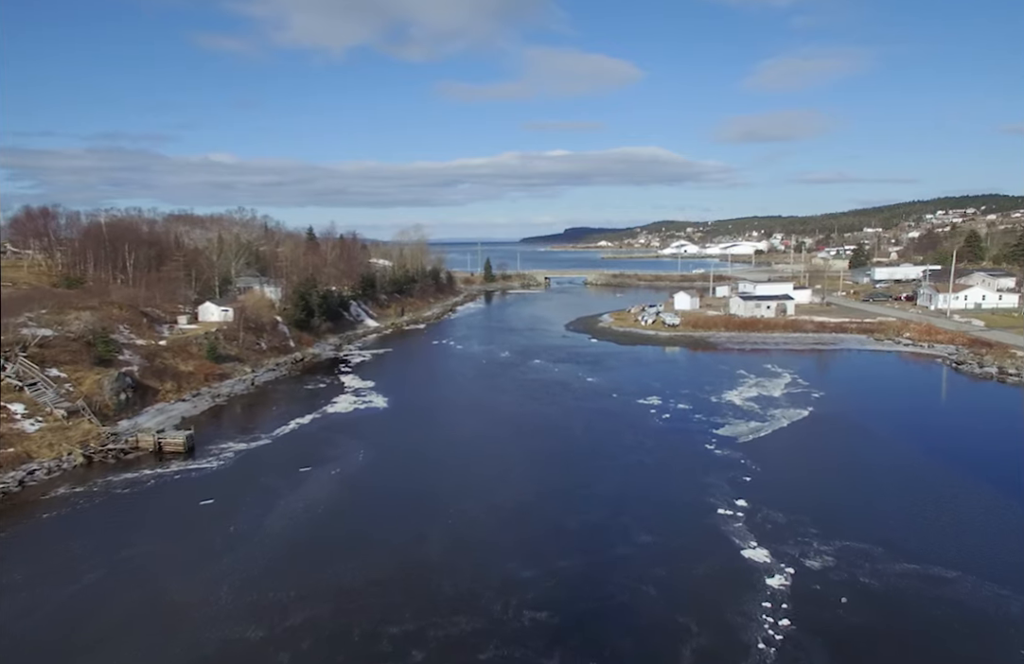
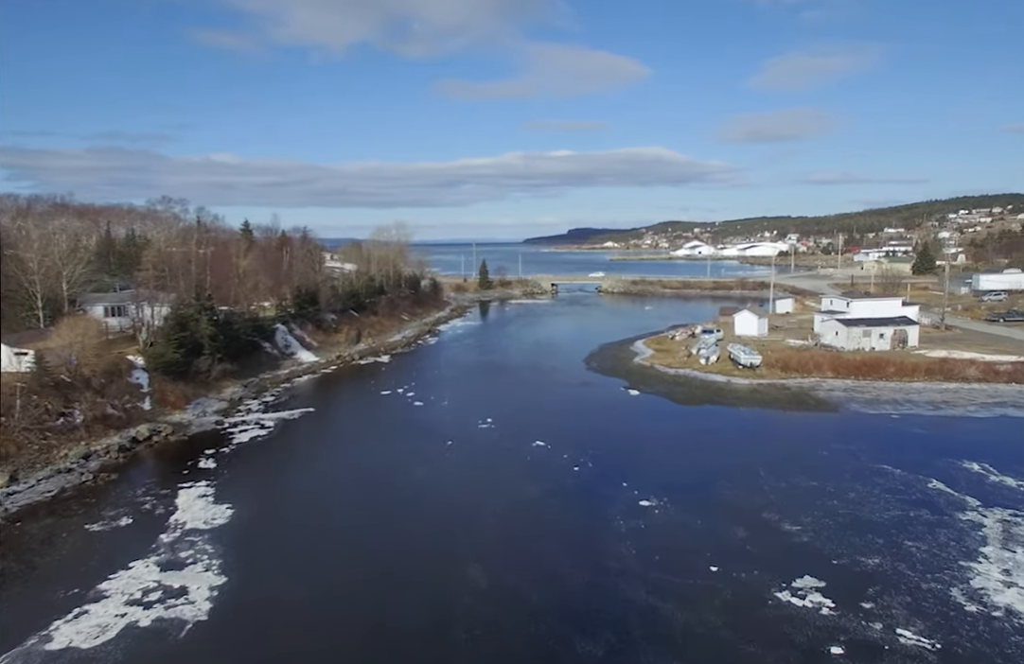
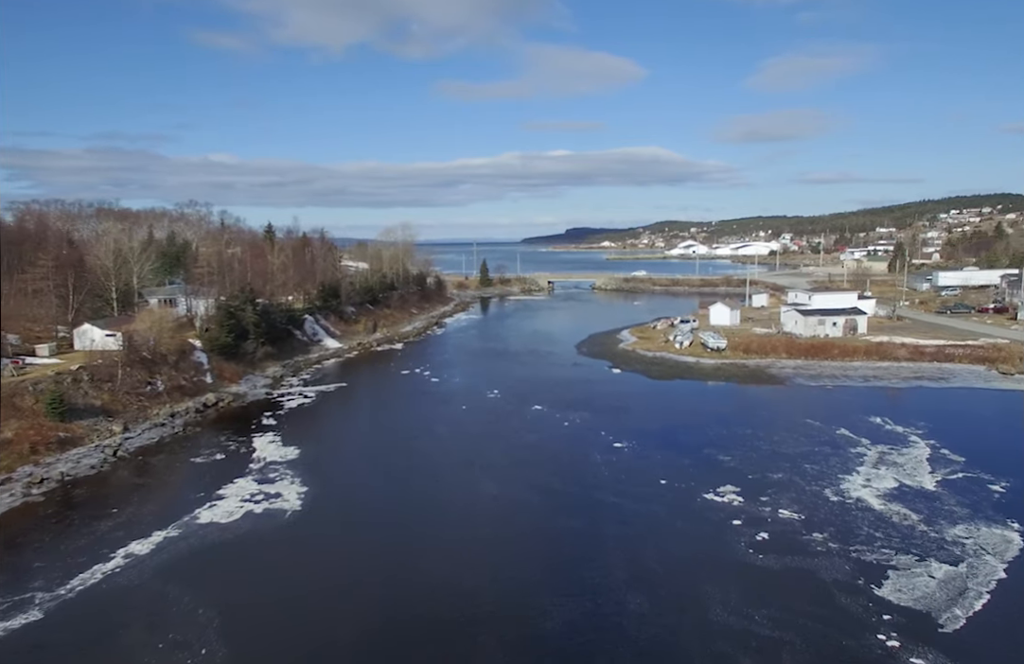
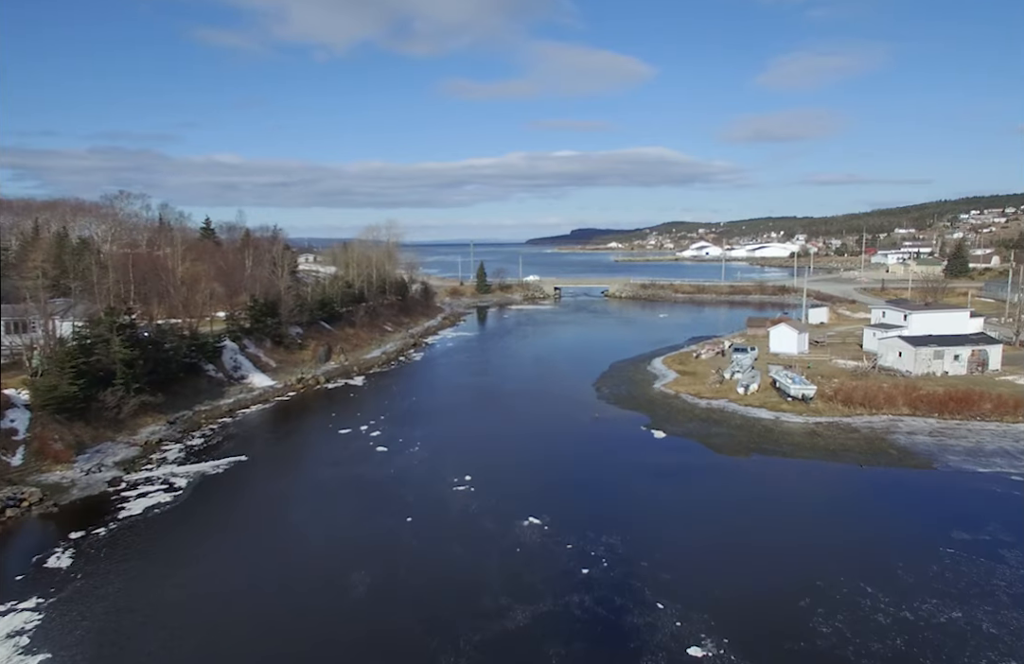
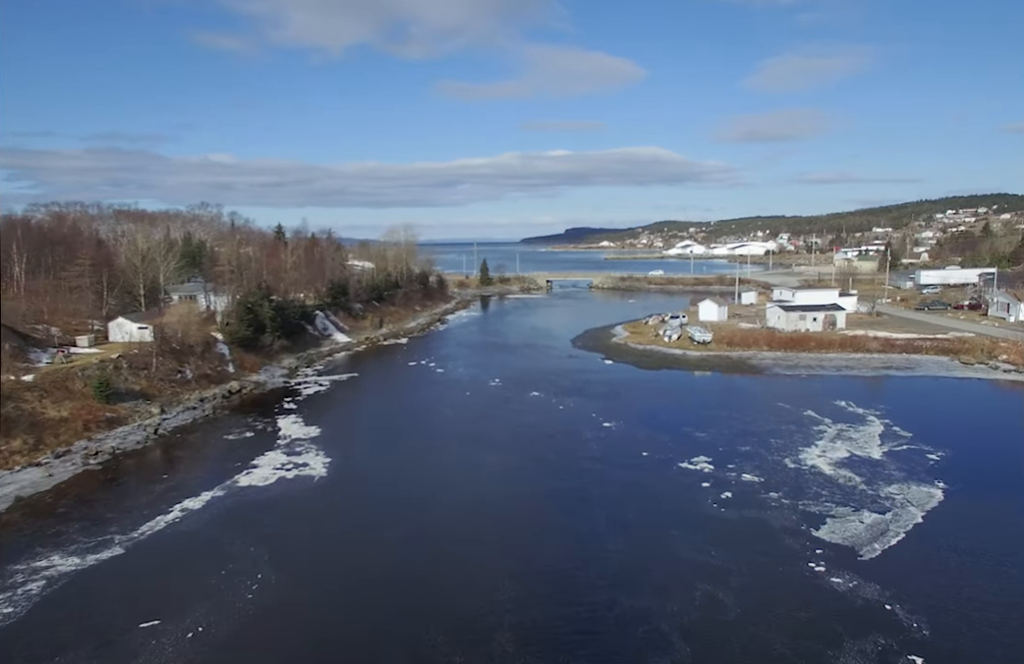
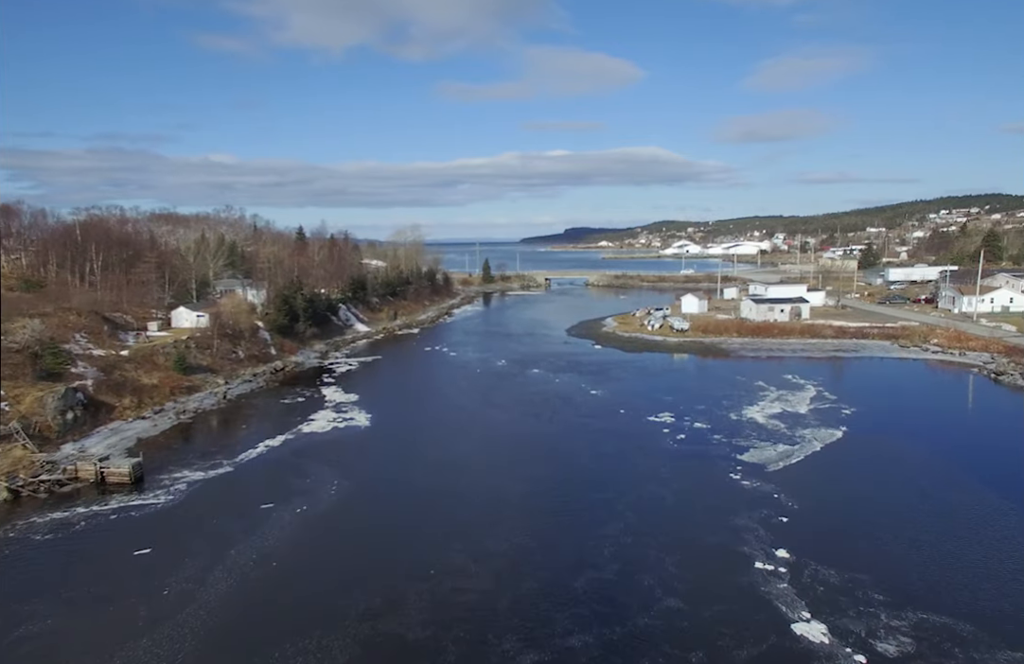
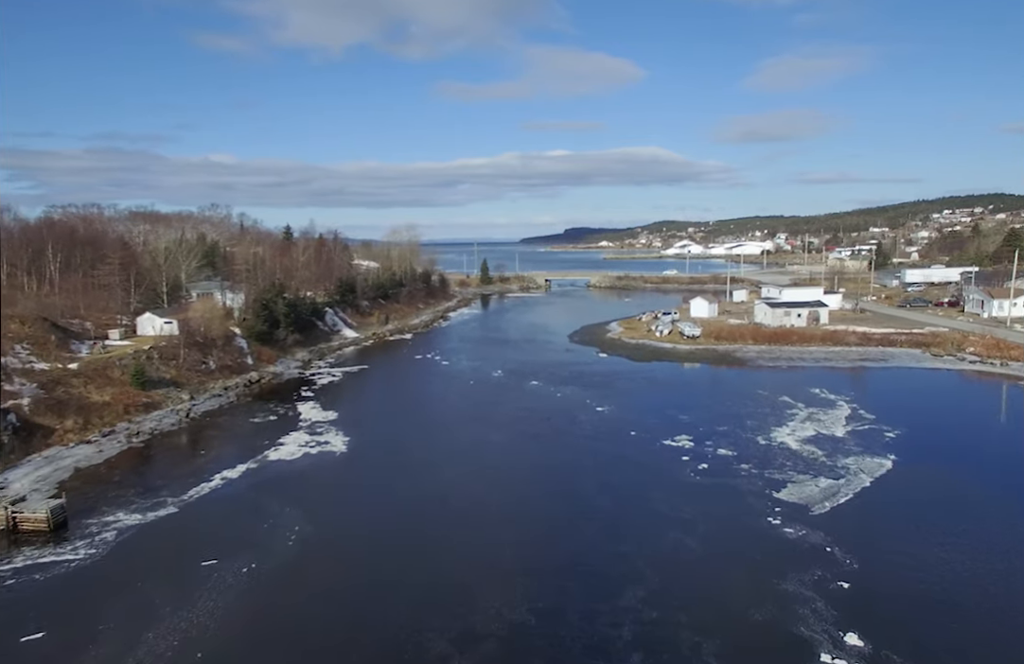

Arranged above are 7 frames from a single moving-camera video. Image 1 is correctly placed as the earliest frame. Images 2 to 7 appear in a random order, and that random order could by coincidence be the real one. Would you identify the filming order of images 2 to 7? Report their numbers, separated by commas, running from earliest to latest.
6, 7, 5, 3, 2, 4
